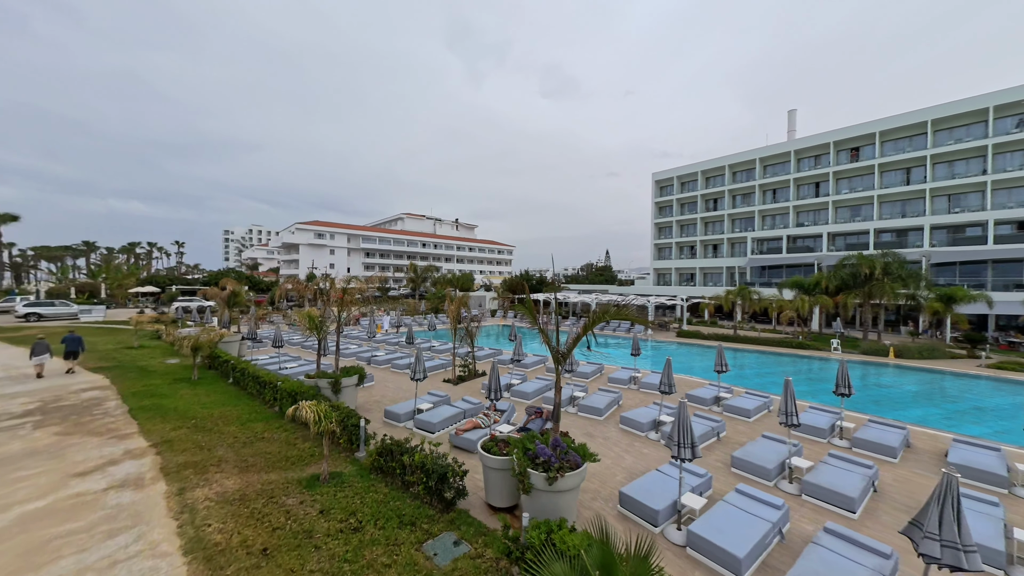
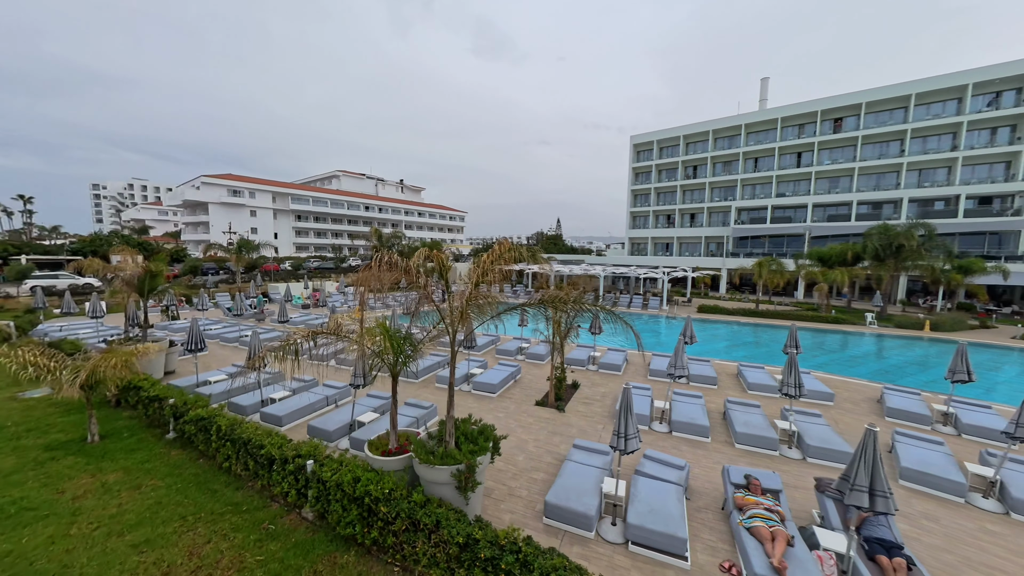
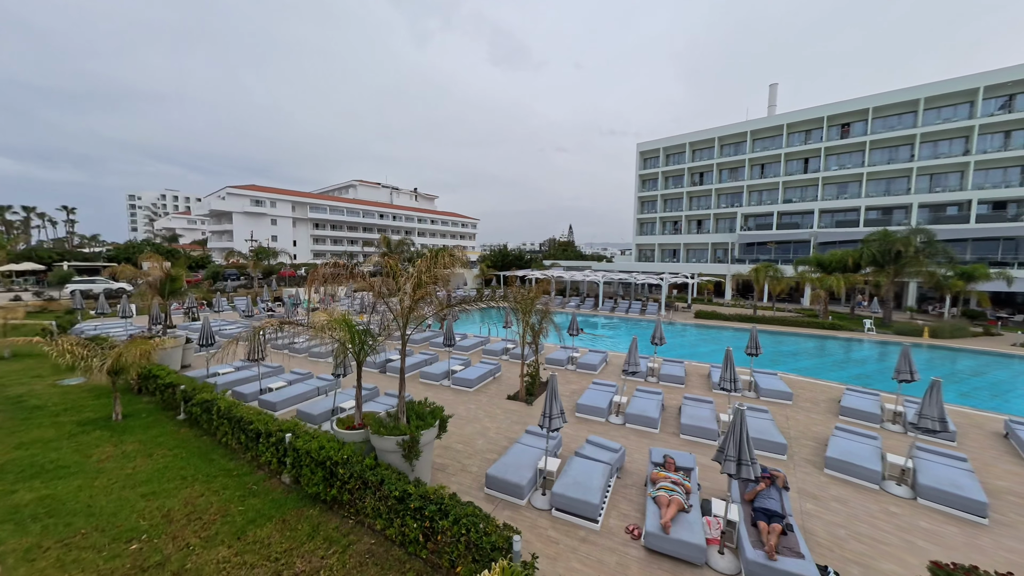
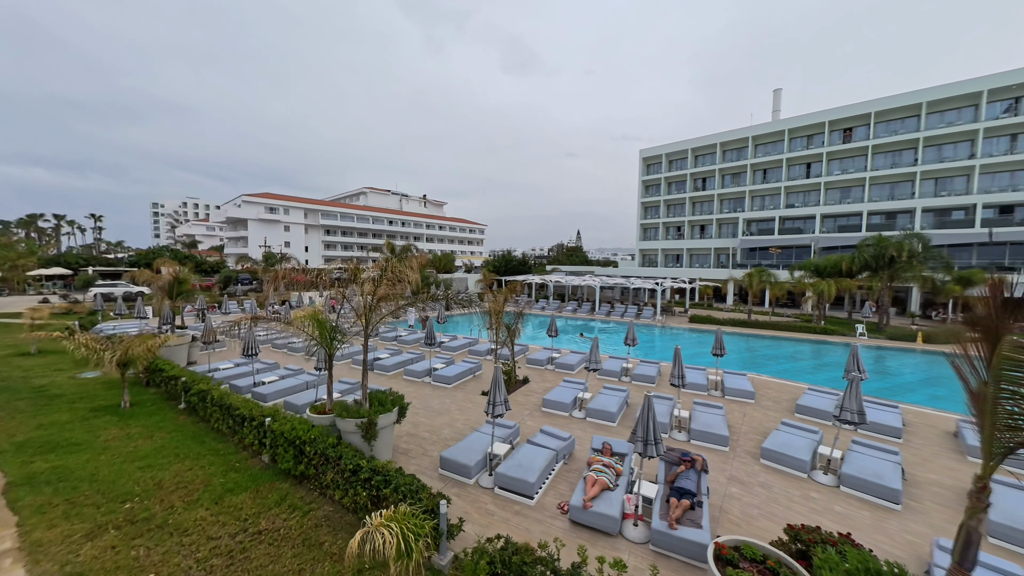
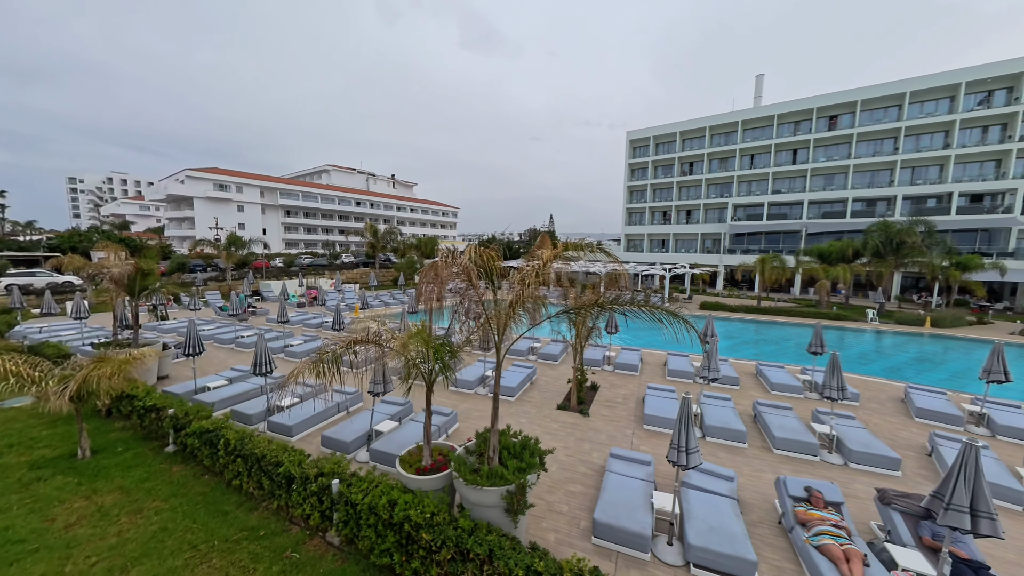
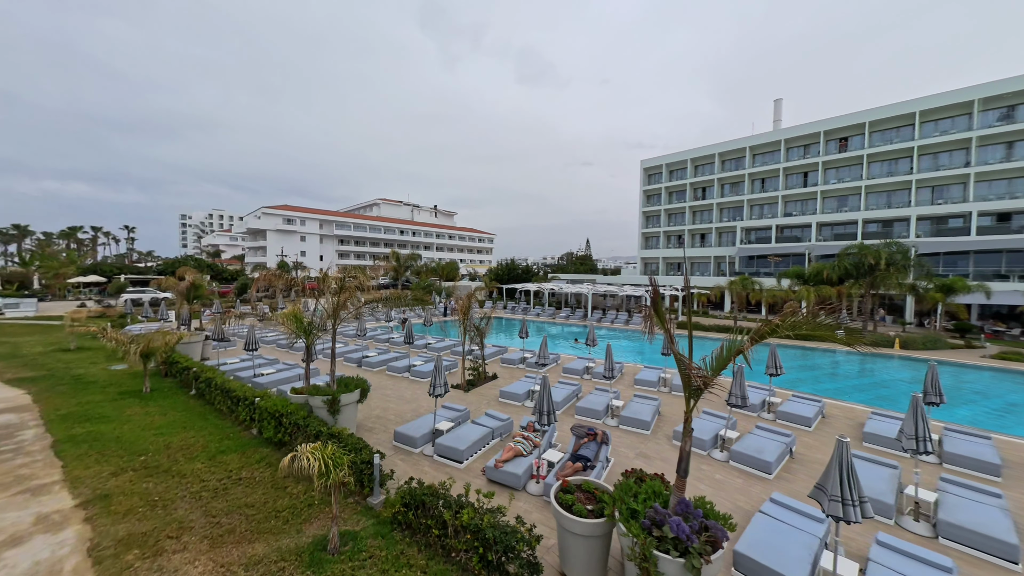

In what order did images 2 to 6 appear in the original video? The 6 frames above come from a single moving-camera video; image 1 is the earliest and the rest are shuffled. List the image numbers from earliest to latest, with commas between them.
6, 4, 3, 2, 5
